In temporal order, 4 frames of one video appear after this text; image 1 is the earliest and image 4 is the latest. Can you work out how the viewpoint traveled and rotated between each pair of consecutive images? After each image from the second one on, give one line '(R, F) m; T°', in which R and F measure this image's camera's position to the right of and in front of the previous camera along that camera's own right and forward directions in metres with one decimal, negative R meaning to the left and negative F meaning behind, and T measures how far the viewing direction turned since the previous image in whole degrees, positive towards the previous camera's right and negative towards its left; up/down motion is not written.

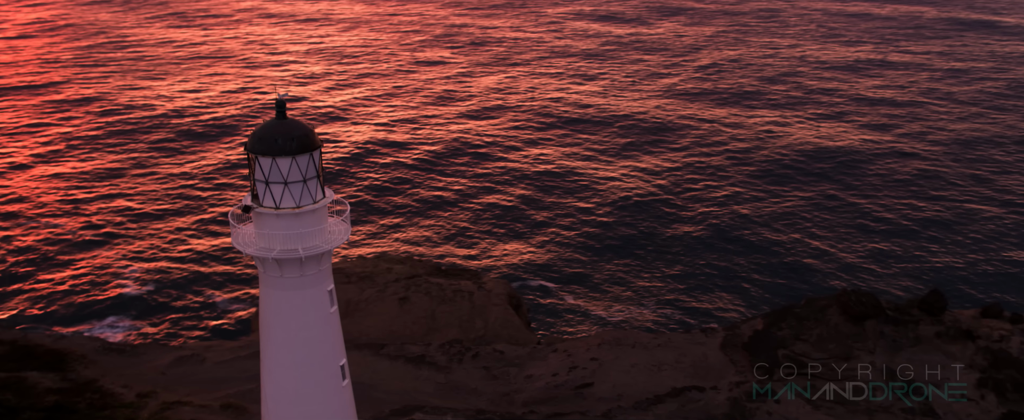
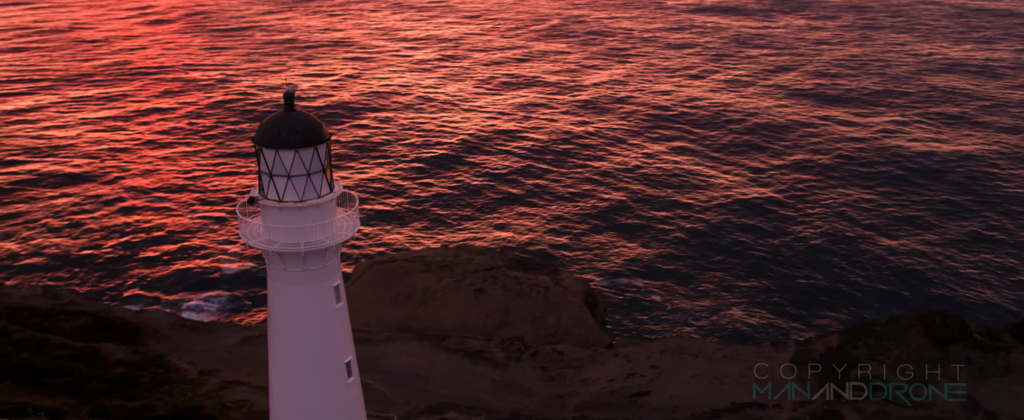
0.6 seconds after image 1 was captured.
(+1.4, +1.1) m; -7°
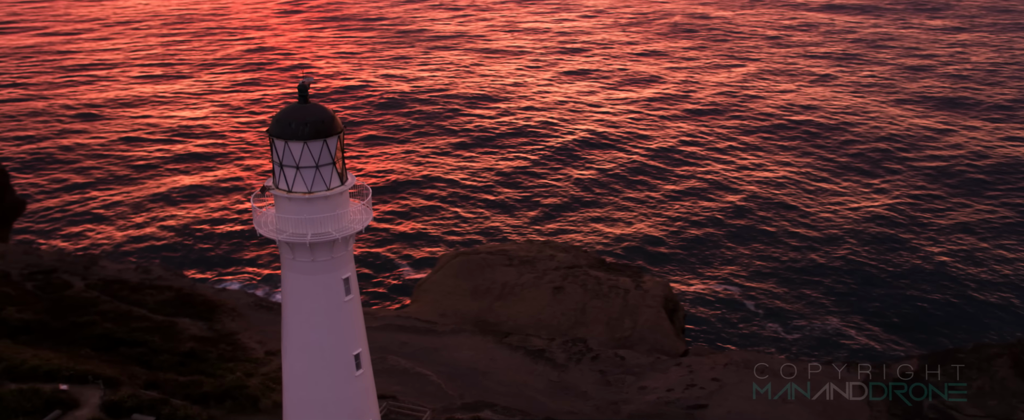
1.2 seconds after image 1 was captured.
(+1.5, +0.7) m; -8°
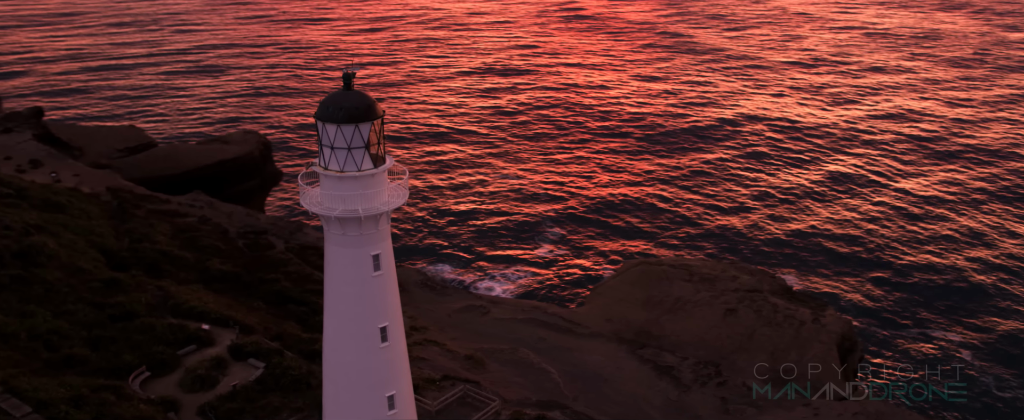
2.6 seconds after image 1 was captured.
(+3.6, +0.4) m; -17°
